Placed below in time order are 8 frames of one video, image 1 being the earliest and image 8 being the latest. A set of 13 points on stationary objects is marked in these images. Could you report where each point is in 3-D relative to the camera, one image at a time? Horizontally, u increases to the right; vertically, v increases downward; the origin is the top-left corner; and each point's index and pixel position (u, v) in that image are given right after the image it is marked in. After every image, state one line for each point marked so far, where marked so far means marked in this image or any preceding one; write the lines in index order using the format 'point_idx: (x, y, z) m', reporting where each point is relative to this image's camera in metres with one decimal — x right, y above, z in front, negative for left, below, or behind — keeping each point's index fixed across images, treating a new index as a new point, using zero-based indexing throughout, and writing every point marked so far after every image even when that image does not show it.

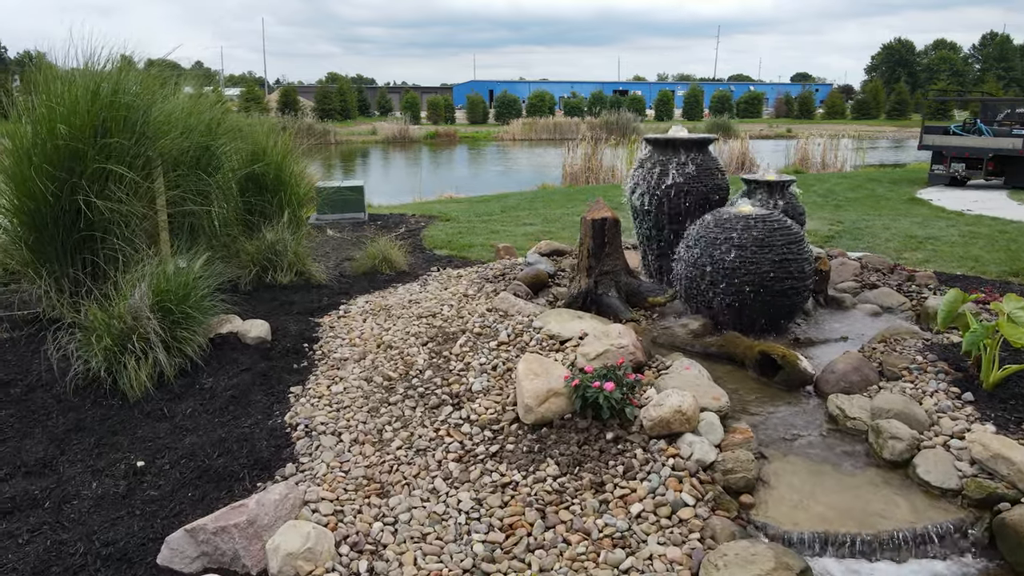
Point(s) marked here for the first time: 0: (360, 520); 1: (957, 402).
0: (-0.5, -0.8, +2.6) m
1: (+1.9, -0.5, +3.1) m
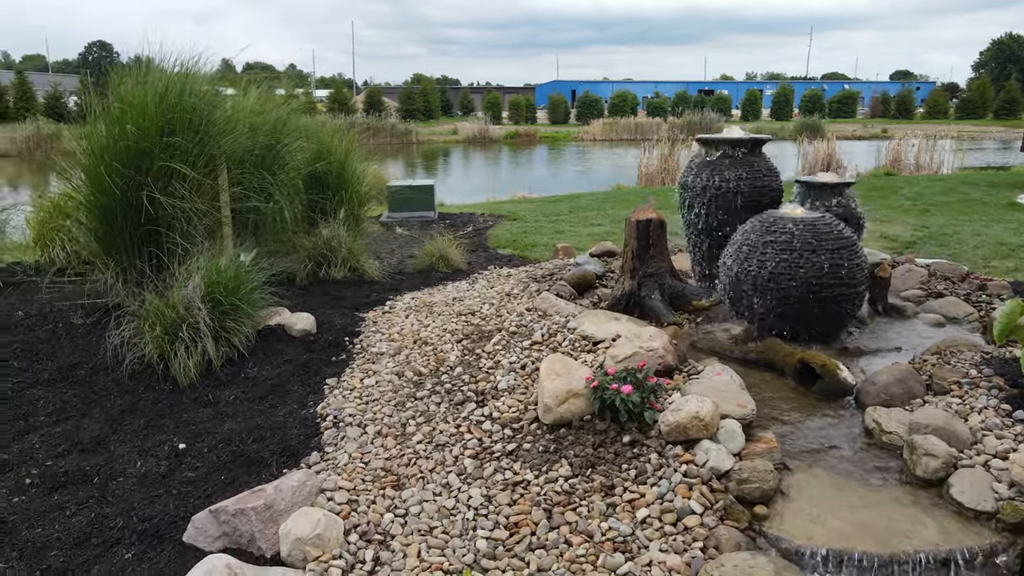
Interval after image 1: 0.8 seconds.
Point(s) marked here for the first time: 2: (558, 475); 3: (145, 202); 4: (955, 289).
0: (-0.5, -0.8, +2.7) m
1: (+2.0, -0.5, +2.9) m
2: (+0.2, -0.7, +2.8) m
3: (-2.4, +0.5, +4.7) m
4: (+3.1, 0.0, +5.1) m
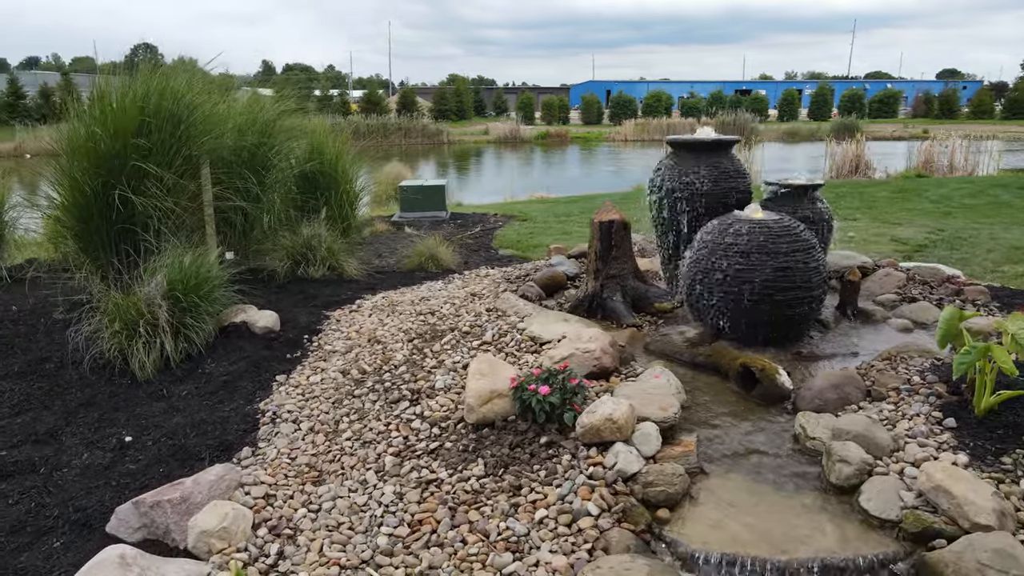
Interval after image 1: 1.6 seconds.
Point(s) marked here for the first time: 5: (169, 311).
0: (-0.8, -0.8, +2.7) m
1: (+1.7, -0.5, +2.9) m
2: (-0.2, -0.7, +2.8) m
3: (-2.6, +0.6, +4.8) m
4: (+2.8, 0.0, +5.0) m
5: (-1.9, -0.1, +4.2) m
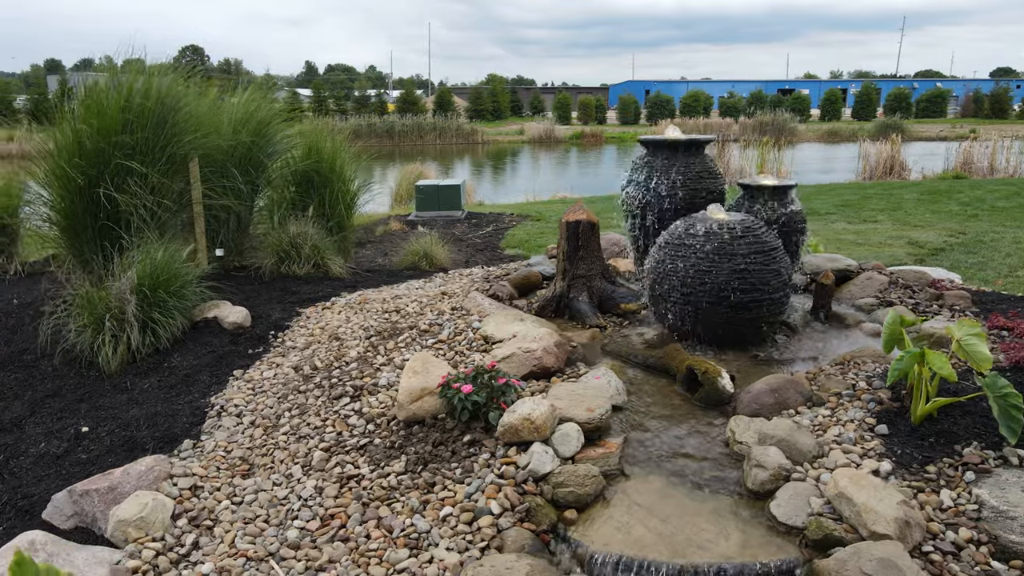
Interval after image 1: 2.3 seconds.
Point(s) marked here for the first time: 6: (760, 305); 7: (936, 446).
0: (-1.2, -0.8, +2.8) m
1: (+1.4, -0.6, +2.8) m
2: (-0.5, -0.7, +2.8) m
3: (-2.8, +0.6, +5.0) m
4: (+2.6, -0.1, +4.8) m
5: (-2.2, -0.1, +4.3) m
6: (+1.3, -0.1, +4.0) m
7: (+1.6, -0.6, +2.7) m
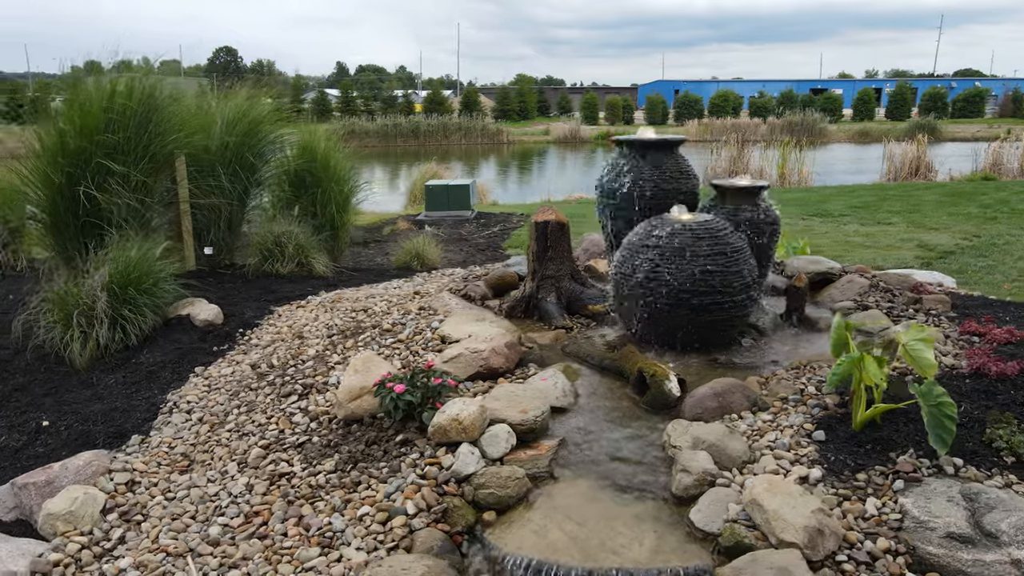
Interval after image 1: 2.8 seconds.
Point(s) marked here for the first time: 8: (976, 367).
0: (-1.4, -0.8, +2.8) m
1: (+1.1, -0.6, +2.8) m
2: (-0.7, -0.7, +2.8) m
3: (-3.0, +0.6, +5.0) m
4: (+2.4, -0.1, +4.7) m
5: (-2.4, -0.1, +4.3) m
6: (+1.1, -0.1, +3.9) m
7: (+1.3, -0.6, +2.7) m
8: (+2.1, -0.4, +3.4) m
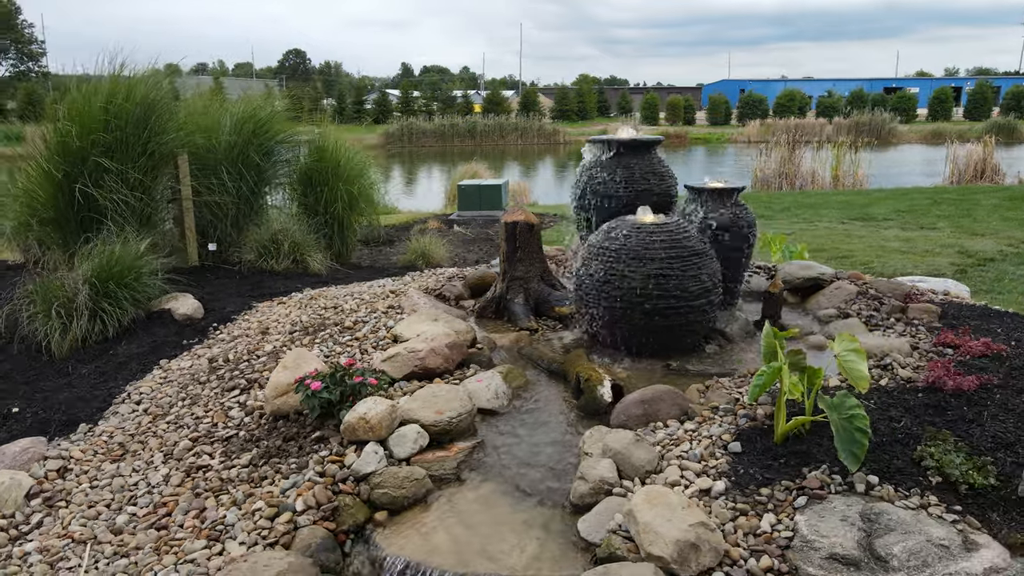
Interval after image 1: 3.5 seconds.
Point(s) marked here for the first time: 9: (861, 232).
0: (-1.8, -0.8, +2.9) m
1: (+0.7, -0.6, +2.7) m
2: (-1.1, -0.7, +2.9) m
3: (-3.1, +0.7, +5.2) m
4: (+2.2, -0.1, +4.5) m
5: (-2.6, 0.0, +4.5) m
6: (+0.9, -0.1, +3.8) m
7: (+0.9, -0.6, +2.6) m
8: (+1.8, -0.4, +3.2) m
9: (+5.8, +0.9, +12.2) m
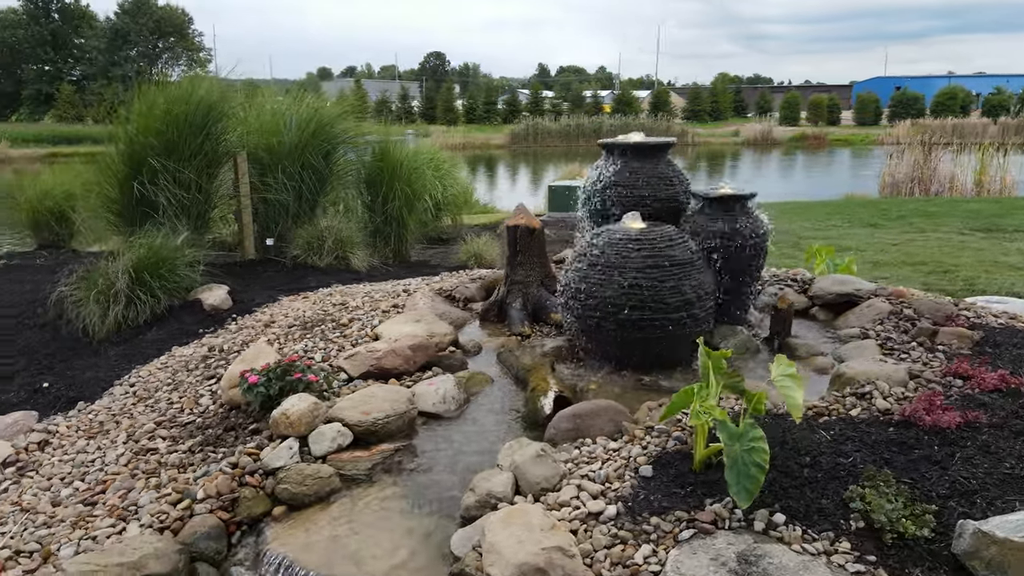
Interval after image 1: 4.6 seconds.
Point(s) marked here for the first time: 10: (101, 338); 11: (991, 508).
0: (-2.0, -0.7, +3.2) m
1: (+0.4, -0.6, +2.5) m
2: (-1.4, -0.7, +3.0) m
3: (-2.9, +0.8, +5.7) m
4: (+2.2, -0.2, +4.1) m
5: (-2.6, 0.0, +4.9) m
6: (+0.7, -0.2, +3.6) m
7: (+0.6, -0.7, +2.4) m
8: (+1.6, -0.5, +2.9) m
9: (+7.0, +0.7, +11.0) m
10: (-2.7, -0.3, +4.7) m
11: (+1.5, -0.7, +2.3) m
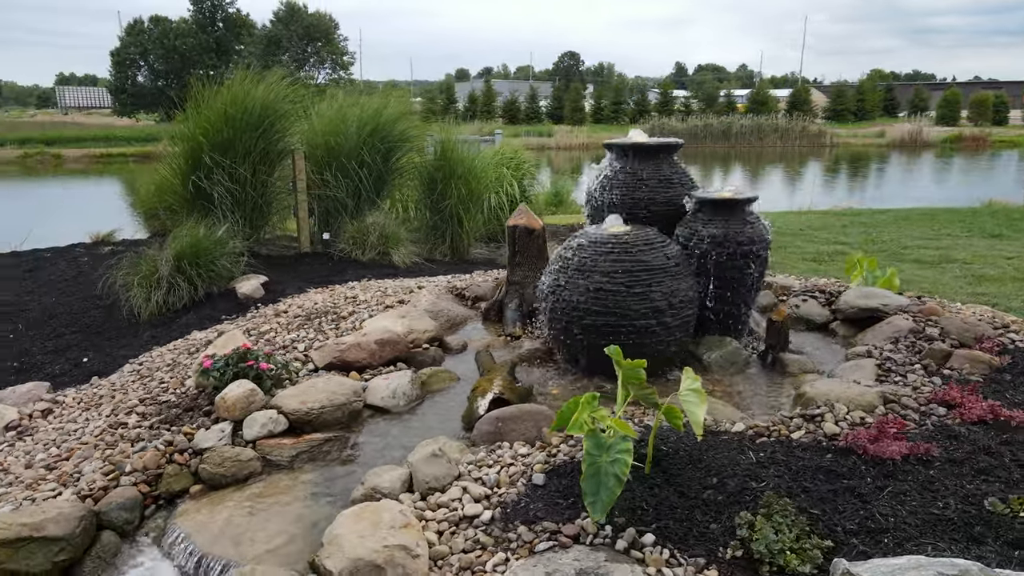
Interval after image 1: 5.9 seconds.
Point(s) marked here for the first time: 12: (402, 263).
0: (-2.3, -0.6, +3.6) m
1: (0.0, -0.7, +2.5) m
2: (-1.6, -0.6, +3.3) m
3: (-2.7, +0.9, +6.2) m
4: (+2.1, -0.3, +3.8) m
5: (-2.5, +0.1, +5.3) m
6: (+0.5, -0.2, +3.5) m
7: (+0.2, -0.7, +2.3) m
8: (+1.2, -0.5, +2.6) m
9: (+8.0, +0.4, +9.8) m
10: (-2.6, -0.2, +5.2) m
11: (+1.1, -0.8, +2.1) m
12: (-1.0, +0.2, +6.6) m
